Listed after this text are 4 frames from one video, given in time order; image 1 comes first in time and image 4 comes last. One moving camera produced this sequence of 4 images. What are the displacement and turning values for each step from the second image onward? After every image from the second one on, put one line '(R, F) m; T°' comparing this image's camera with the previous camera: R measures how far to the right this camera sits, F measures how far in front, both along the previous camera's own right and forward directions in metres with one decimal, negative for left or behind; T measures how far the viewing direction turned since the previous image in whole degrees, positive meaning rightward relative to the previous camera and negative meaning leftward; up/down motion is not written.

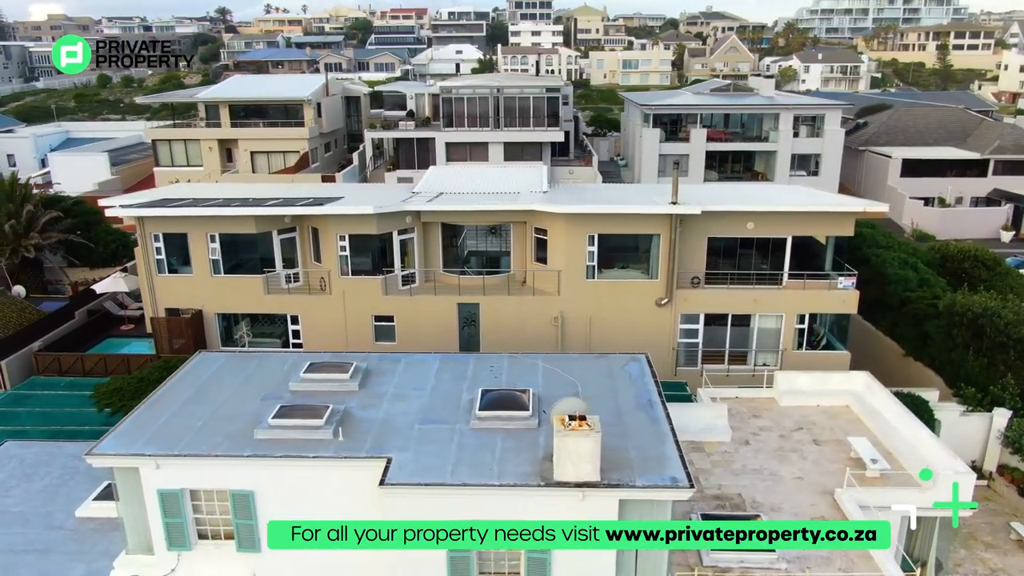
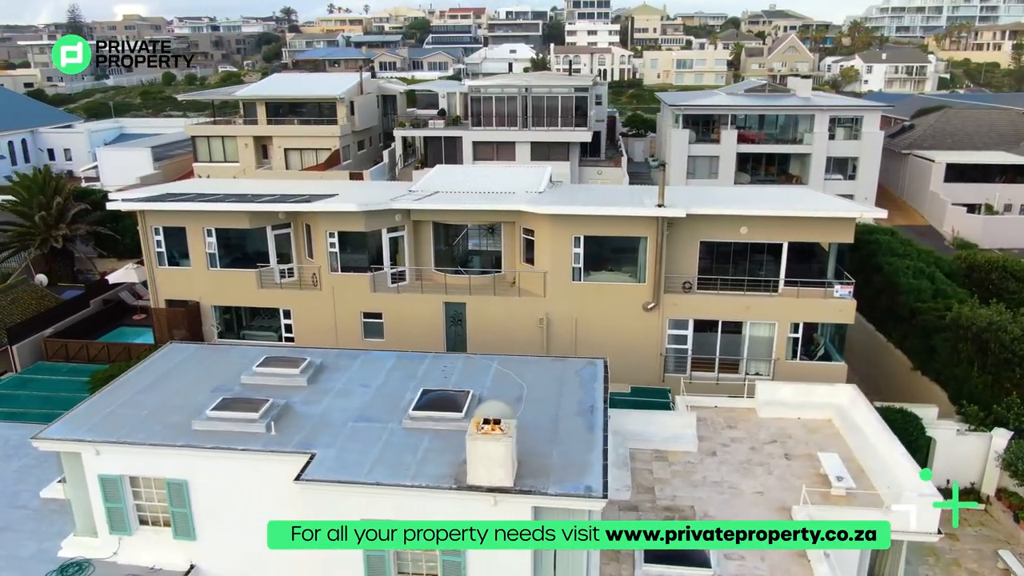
(+2.4, +0.2) m; -5°
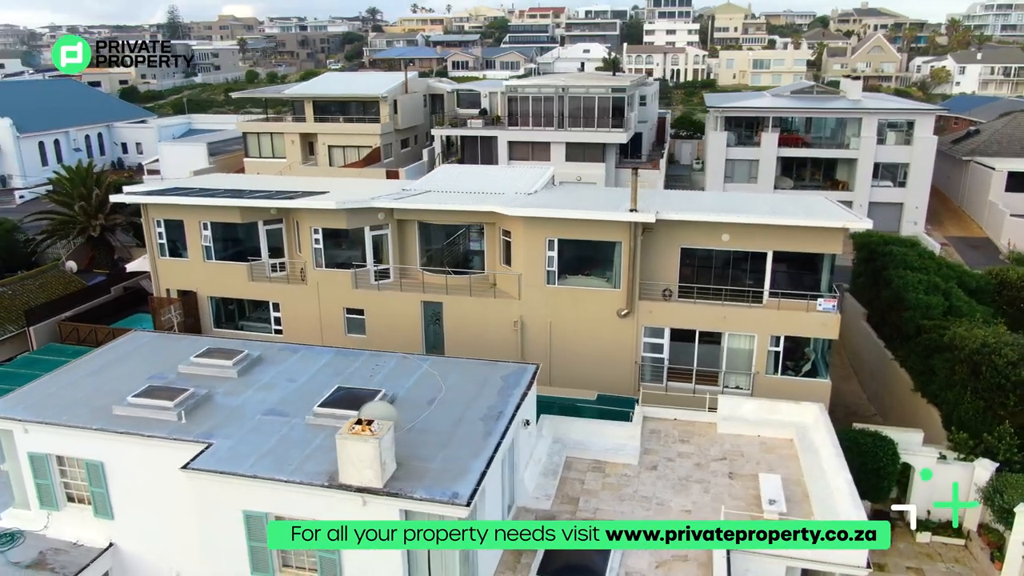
(+3.4, +0.3) m; -6°
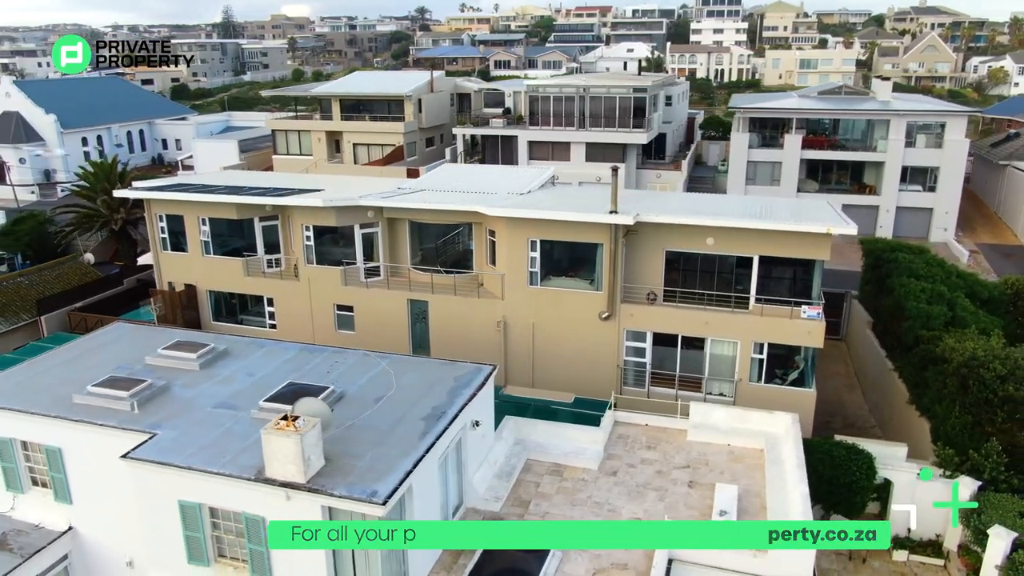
(+2.0, +0.1) m; -4°
